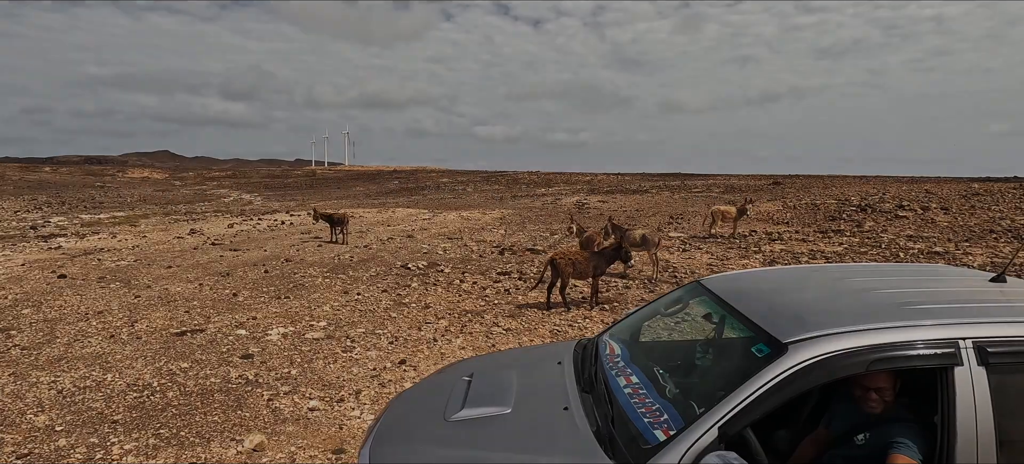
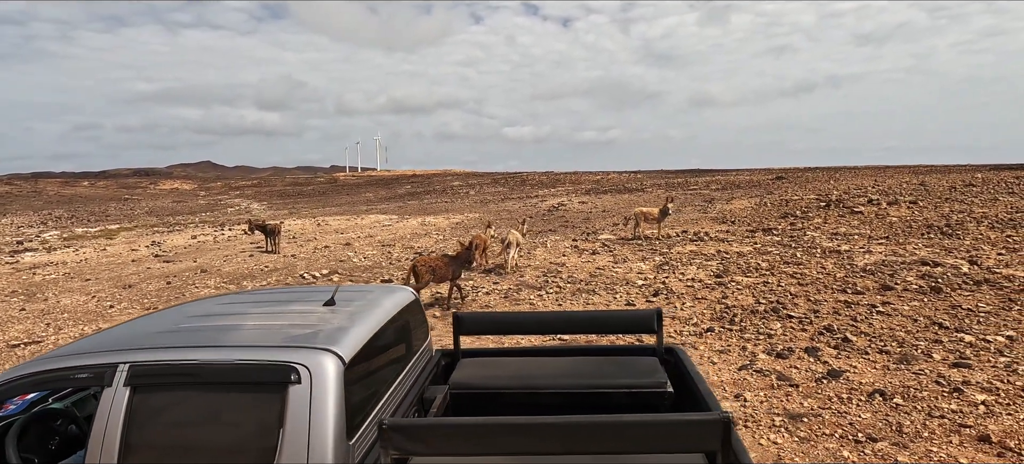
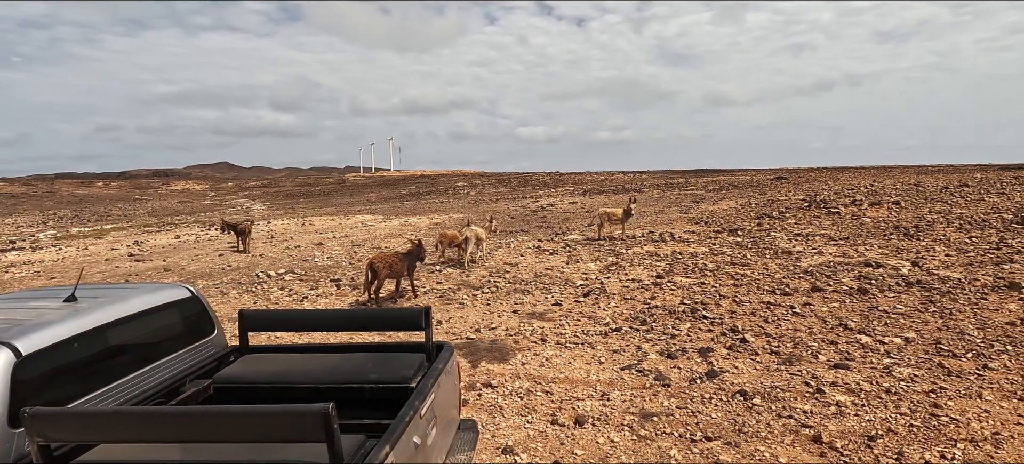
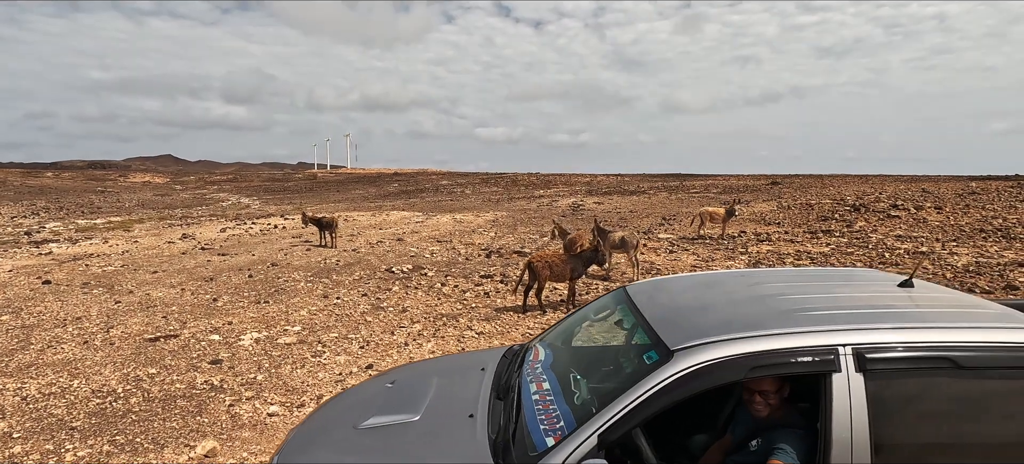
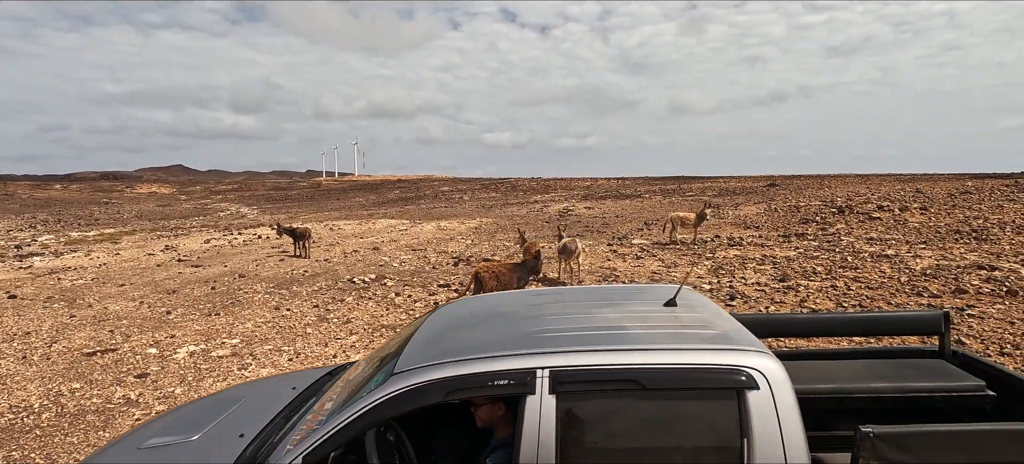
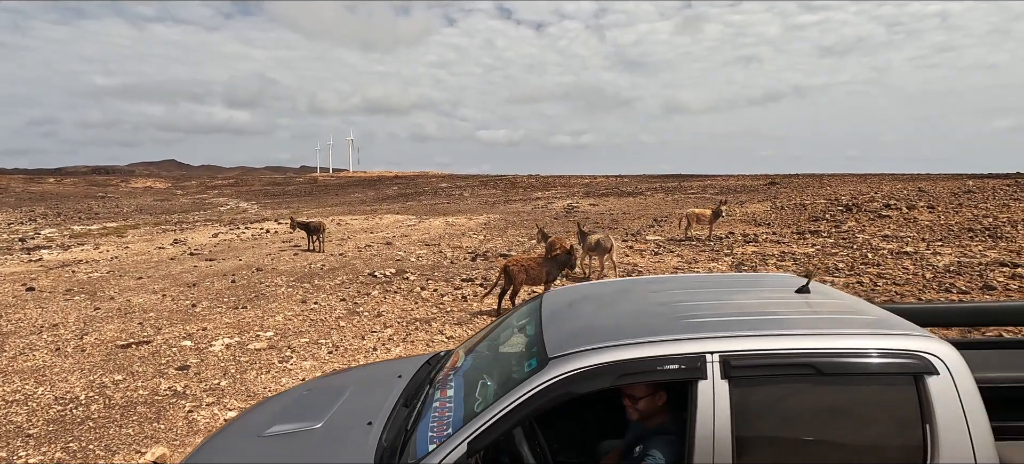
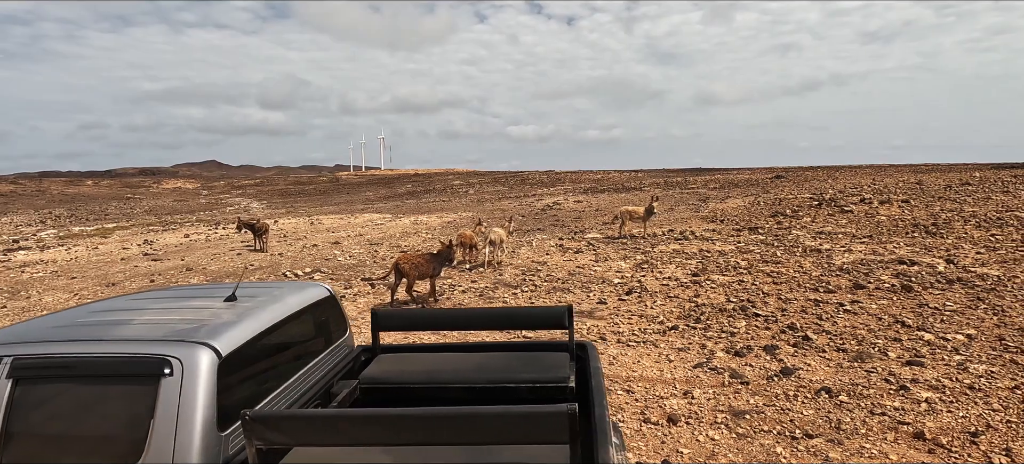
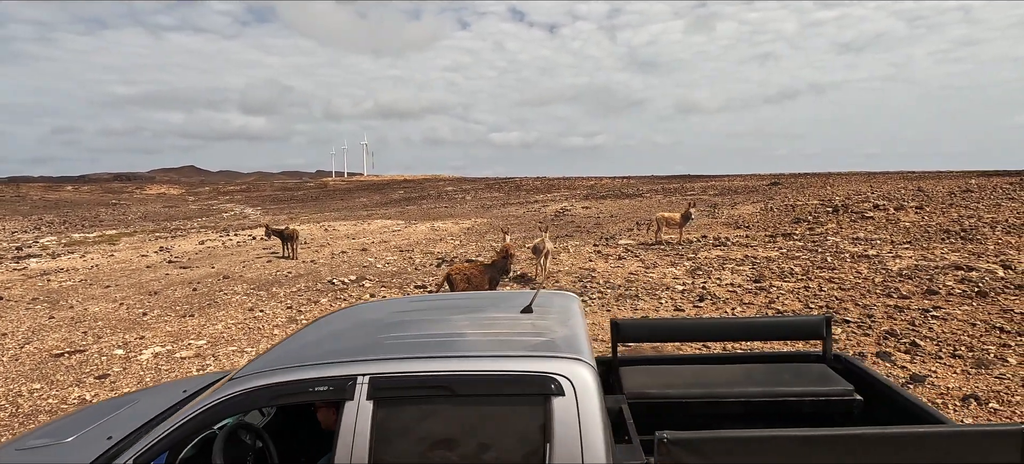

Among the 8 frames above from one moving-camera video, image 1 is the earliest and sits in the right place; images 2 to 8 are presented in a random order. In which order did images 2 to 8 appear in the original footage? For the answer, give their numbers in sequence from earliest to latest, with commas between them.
4, 6, 5, 8, 2, 7, 3
